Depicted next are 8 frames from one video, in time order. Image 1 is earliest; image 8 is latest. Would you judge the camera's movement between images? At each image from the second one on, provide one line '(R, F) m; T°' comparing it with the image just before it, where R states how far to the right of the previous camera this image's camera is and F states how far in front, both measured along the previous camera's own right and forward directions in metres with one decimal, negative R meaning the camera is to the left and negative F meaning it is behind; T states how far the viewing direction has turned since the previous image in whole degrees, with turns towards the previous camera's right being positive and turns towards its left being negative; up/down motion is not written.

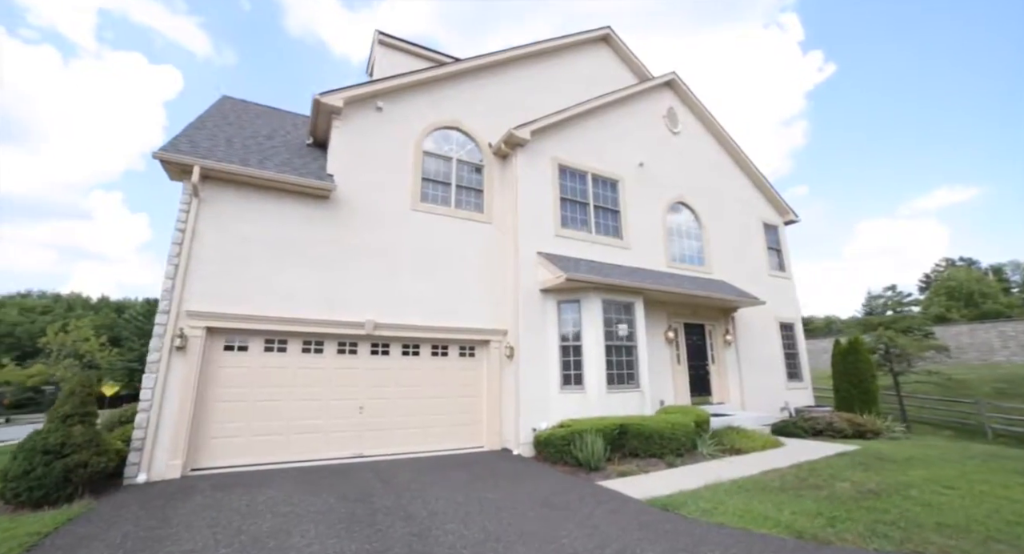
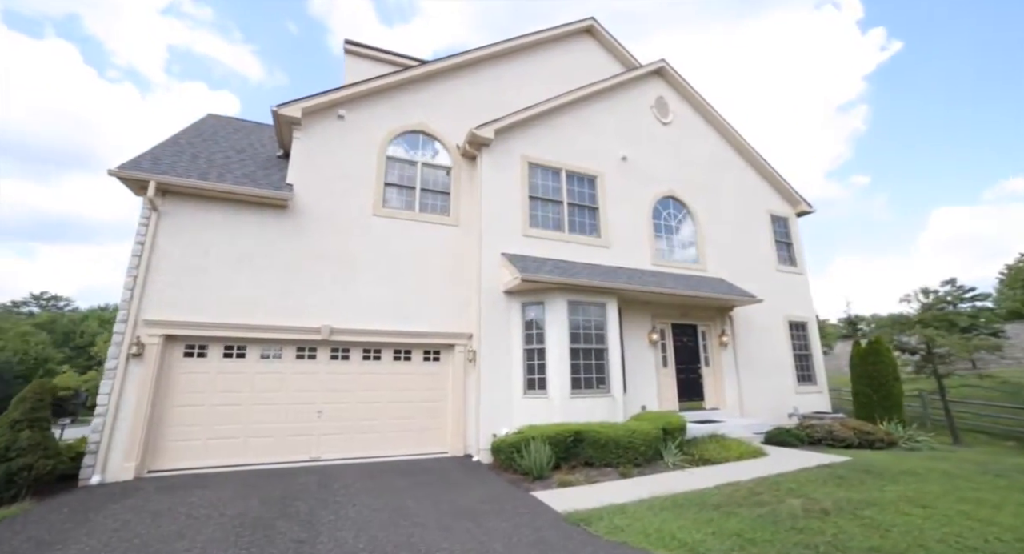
(+1.9, +0.3) m; -6°
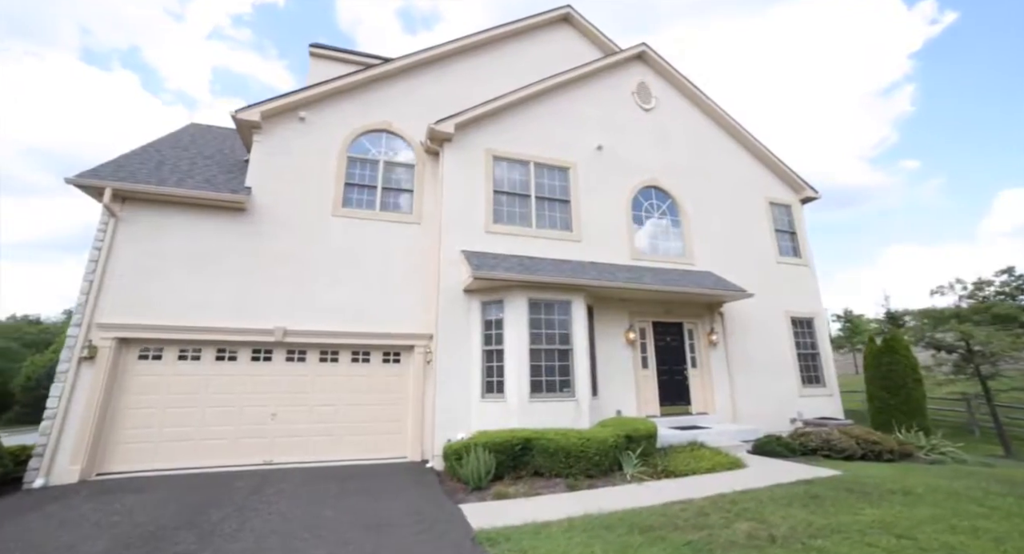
(+1.6, +0.5) m; -4°
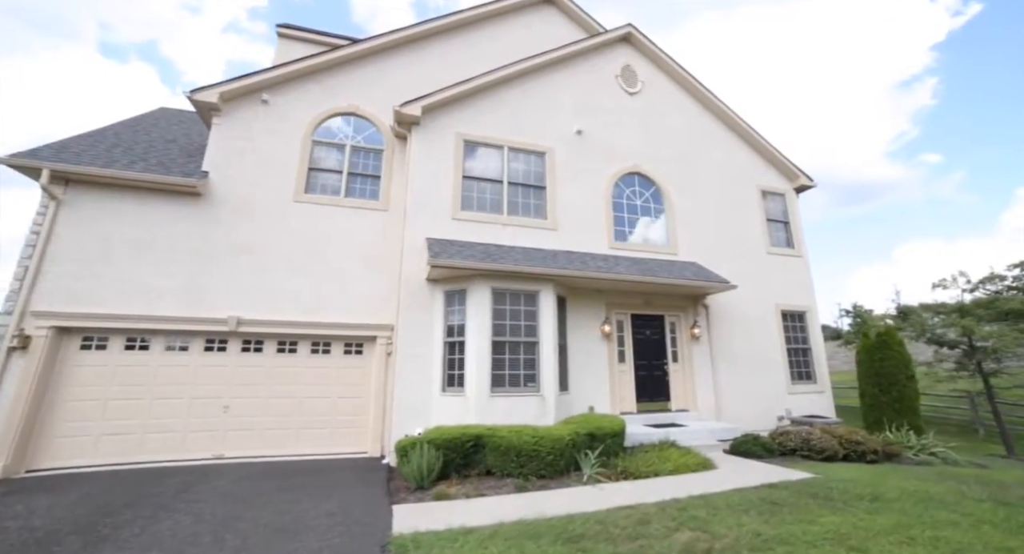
(+1.0, +0.5) m; -1°
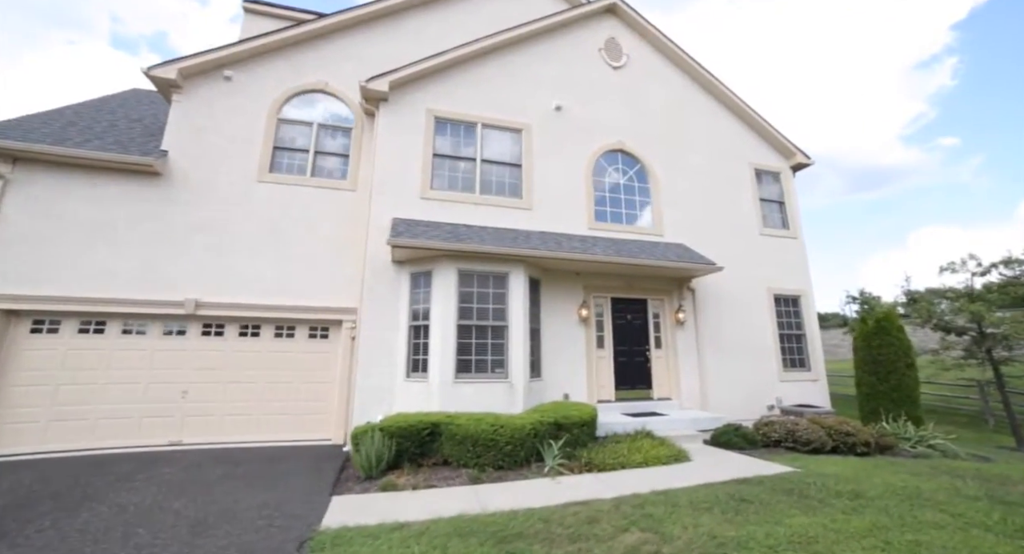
(+0.8, +0.5) m; -1°
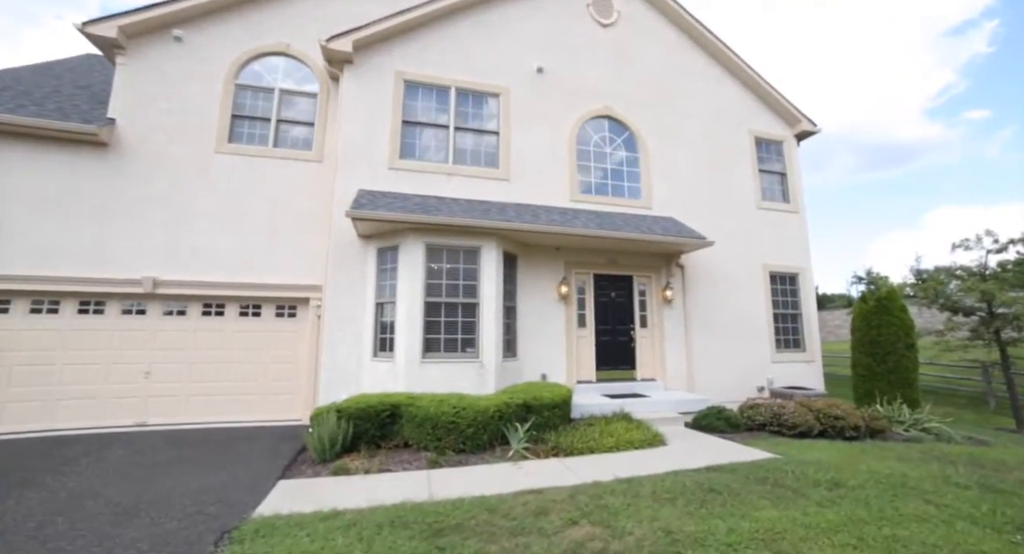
(+0.6, +0.5) m; -1°
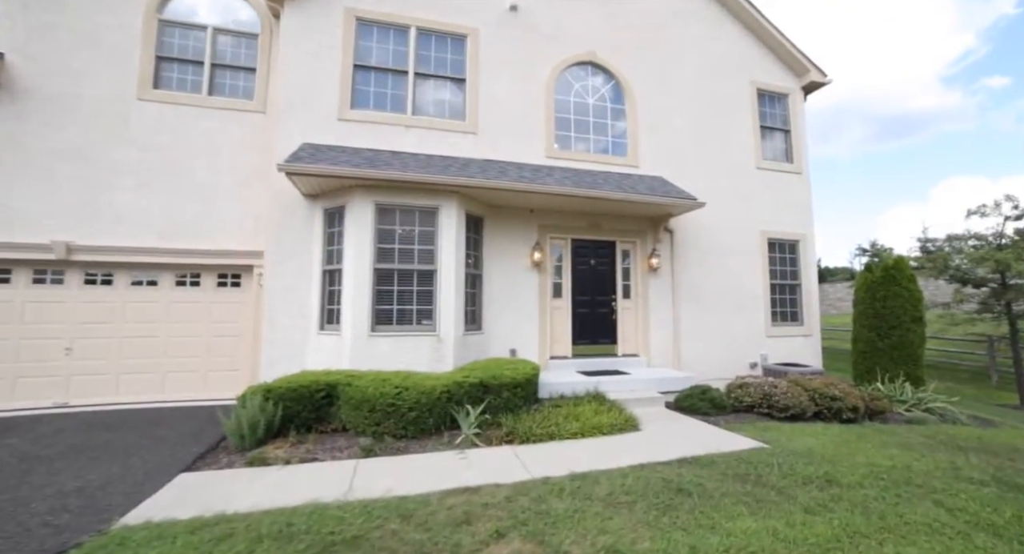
(+0.6, +0.9) m; 0°
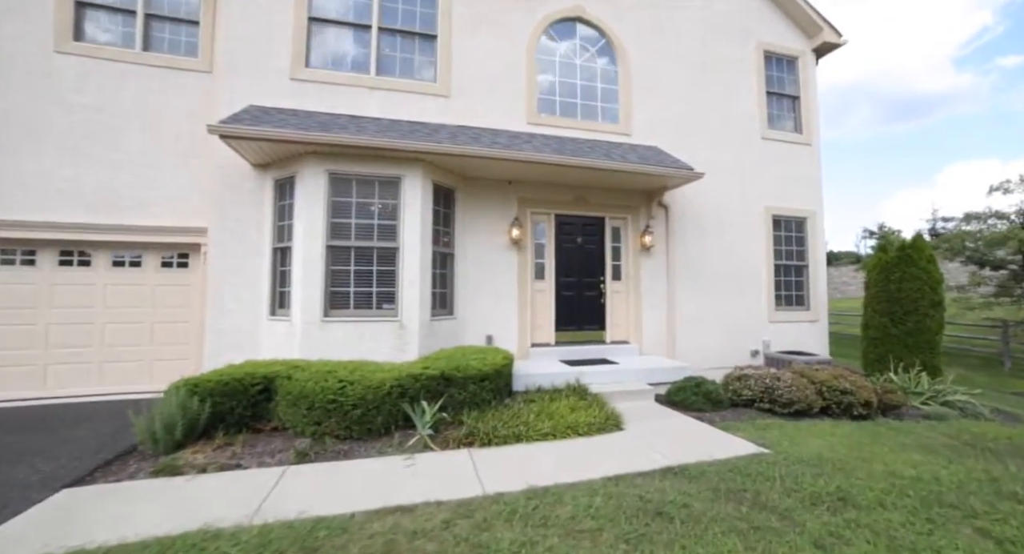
(+0.4, +0.8) m; 0°
